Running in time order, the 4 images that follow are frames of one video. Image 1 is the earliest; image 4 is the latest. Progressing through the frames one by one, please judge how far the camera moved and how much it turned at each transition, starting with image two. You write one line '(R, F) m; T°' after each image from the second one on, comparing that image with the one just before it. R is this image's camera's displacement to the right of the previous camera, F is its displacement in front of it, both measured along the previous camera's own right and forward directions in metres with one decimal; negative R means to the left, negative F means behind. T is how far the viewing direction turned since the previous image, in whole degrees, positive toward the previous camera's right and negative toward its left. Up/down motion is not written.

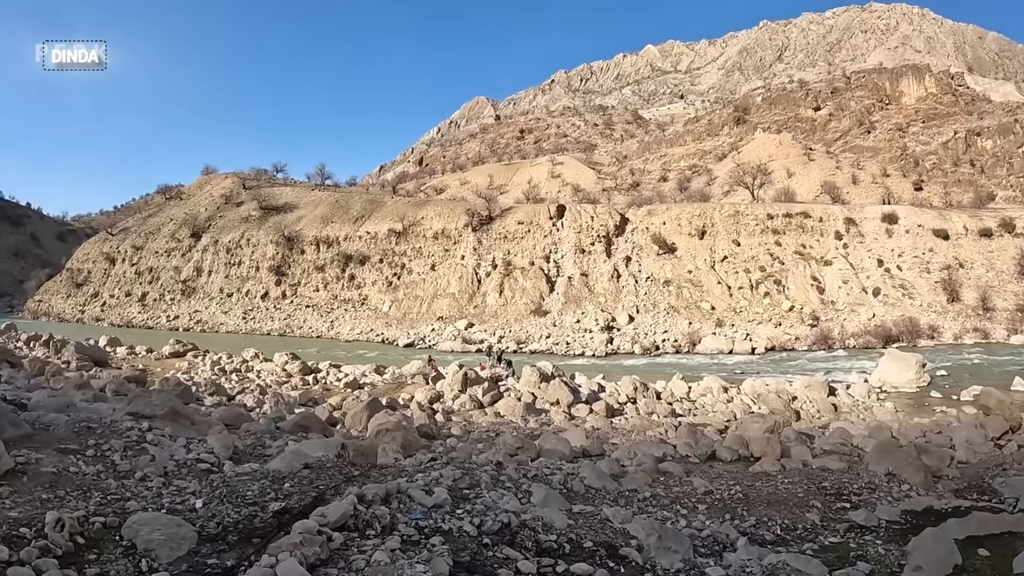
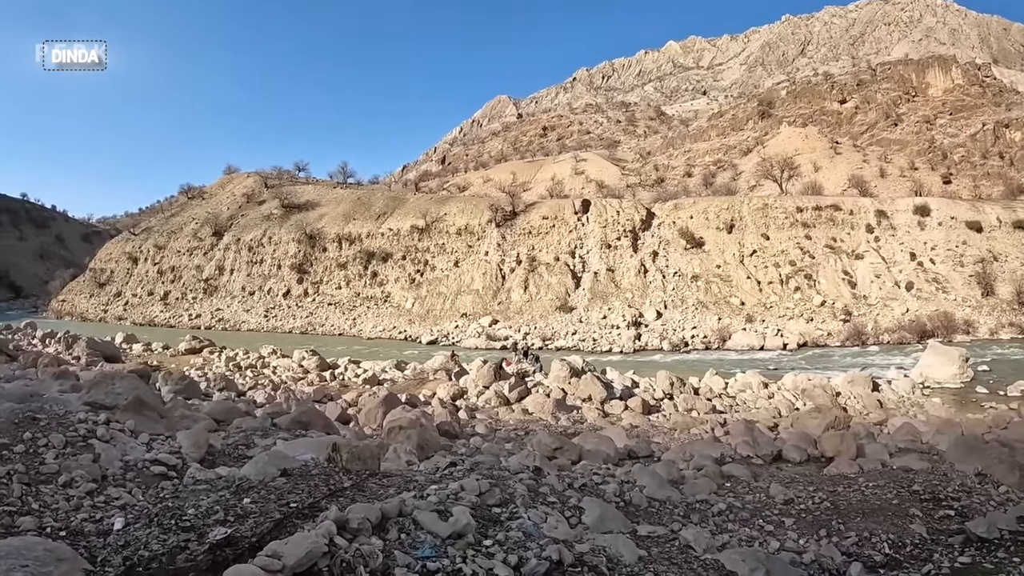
(-0.1, +0.7) m; -2°
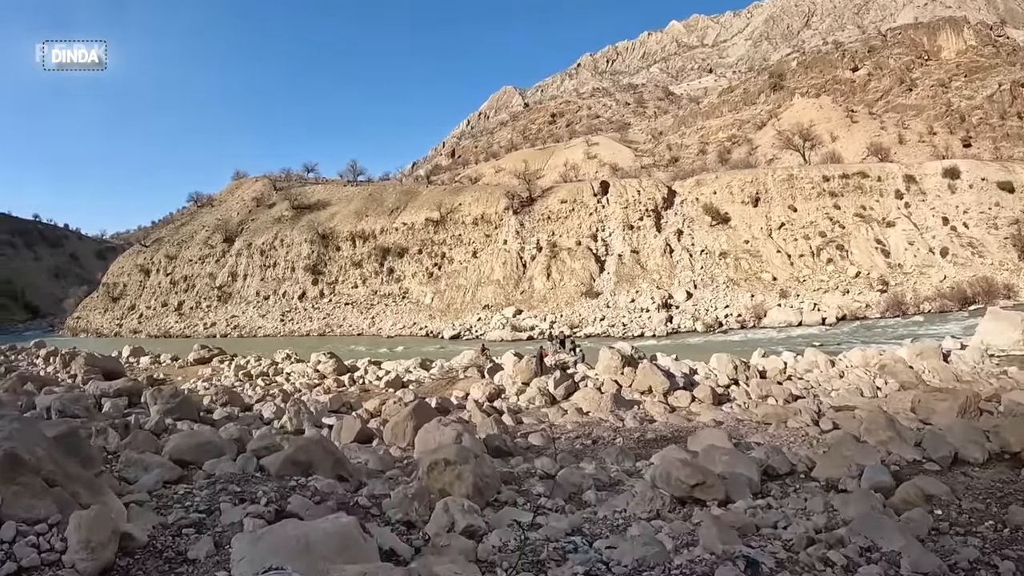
(-0.3, +1.3) m; -2°
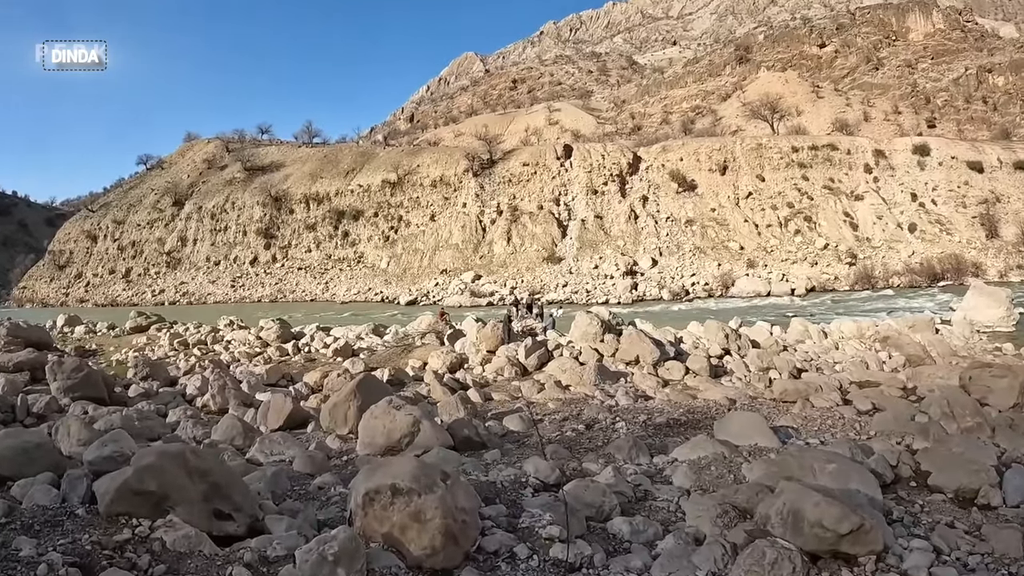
(-0.1, +1.1) m; +3°
